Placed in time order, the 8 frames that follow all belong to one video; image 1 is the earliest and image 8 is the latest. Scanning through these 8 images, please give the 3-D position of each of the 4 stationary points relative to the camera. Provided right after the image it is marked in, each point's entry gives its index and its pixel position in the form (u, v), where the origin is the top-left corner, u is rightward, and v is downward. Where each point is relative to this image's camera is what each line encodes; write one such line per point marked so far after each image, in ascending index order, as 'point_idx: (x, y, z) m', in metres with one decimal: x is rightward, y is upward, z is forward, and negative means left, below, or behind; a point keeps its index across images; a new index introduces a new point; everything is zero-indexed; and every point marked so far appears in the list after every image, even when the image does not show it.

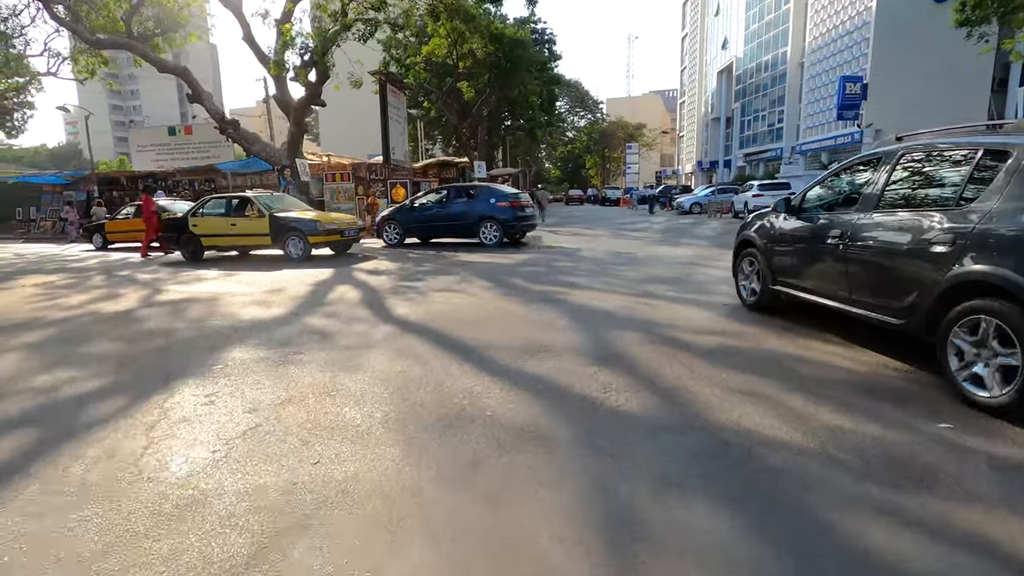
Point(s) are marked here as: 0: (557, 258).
0: (+1.0, +0.7, +12.4) m
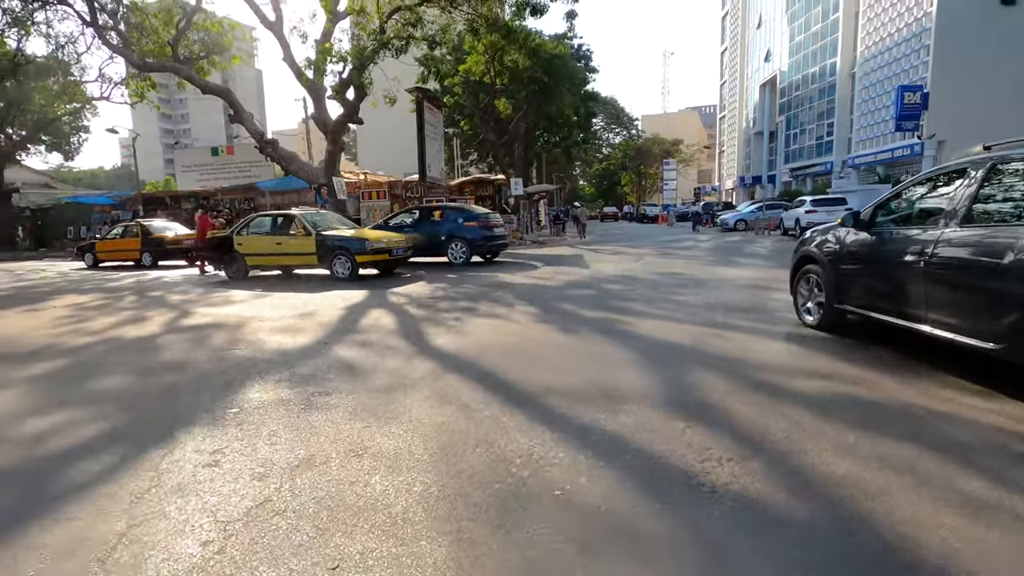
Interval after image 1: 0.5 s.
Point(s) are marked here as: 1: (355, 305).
0: (+1.9, +0.2, +11.4) m
1: (-2.6, -0.3, +9.2) m
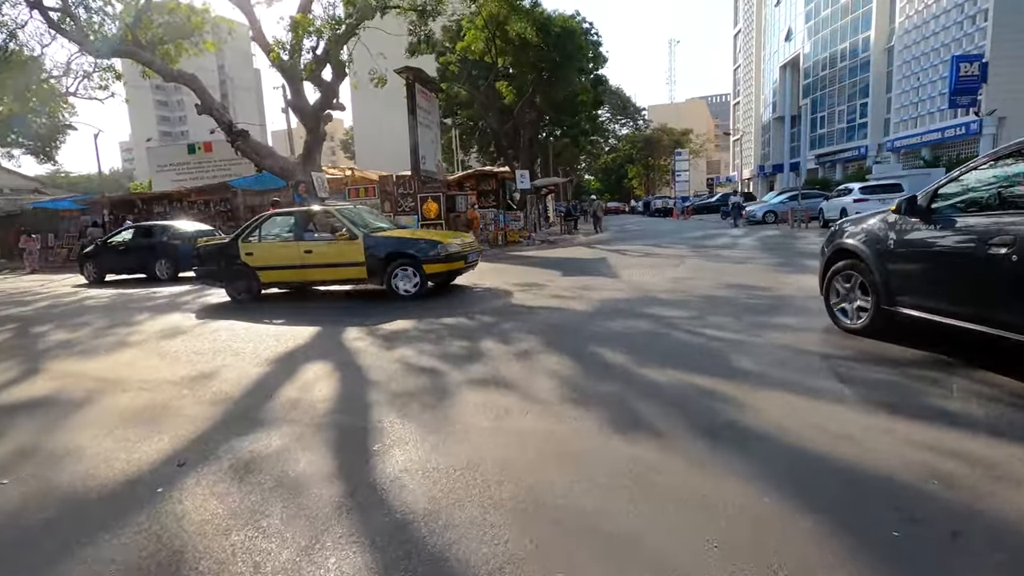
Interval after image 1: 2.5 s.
0: (+2.1, -0.2, +8.3) m
1: (-2.5, -0.7, +6.1) m
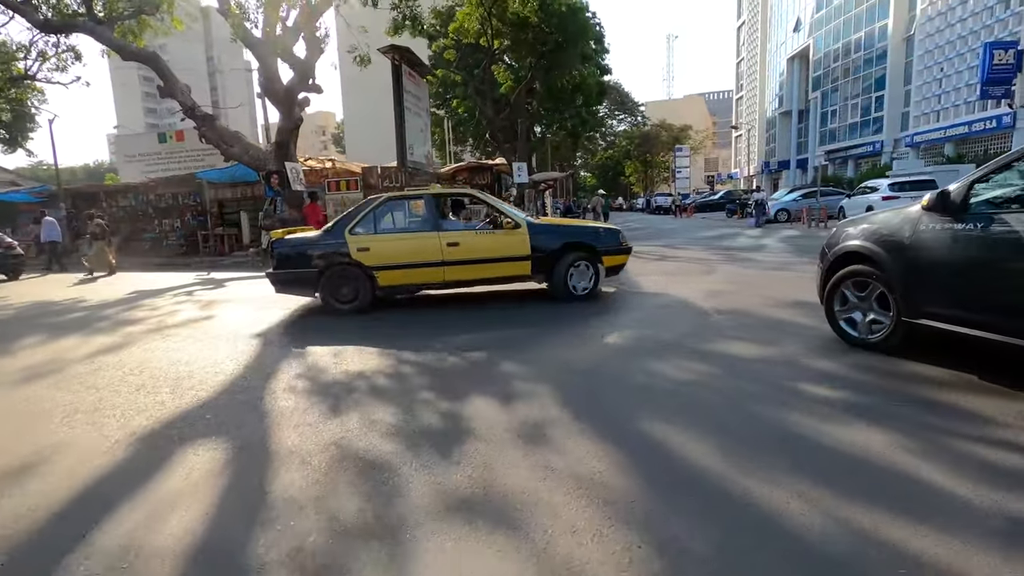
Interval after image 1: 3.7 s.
0: (+2.1, -0.4, +6.2) m
1: (-2.4, -1.0, +4.0) m
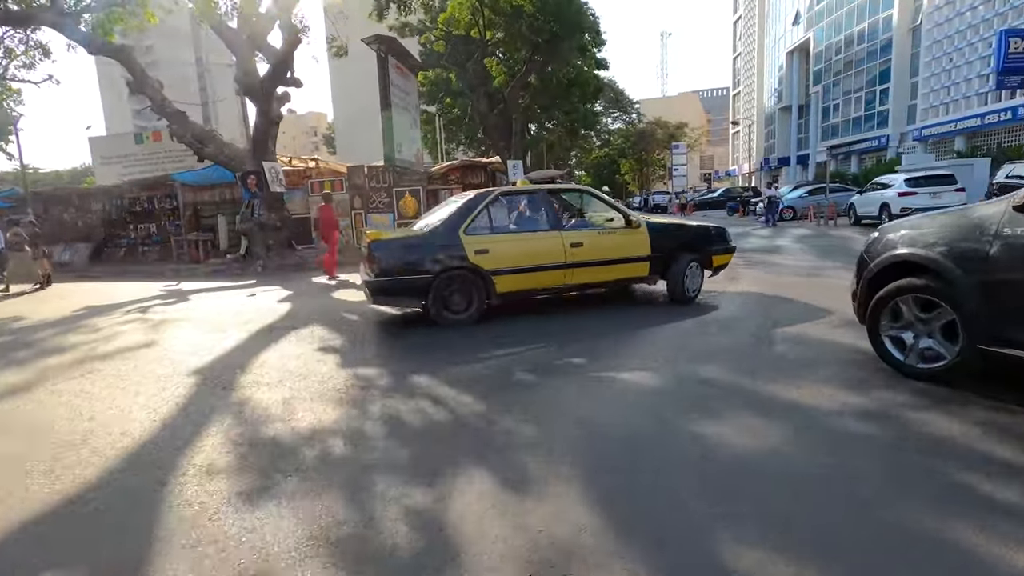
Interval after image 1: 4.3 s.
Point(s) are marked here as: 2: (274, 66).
0: (+2.1, -0.6, +4.9) m
1: (-2.4, -1.2, +2.7) m
2: (-7.2, +6.7, +16.3) m
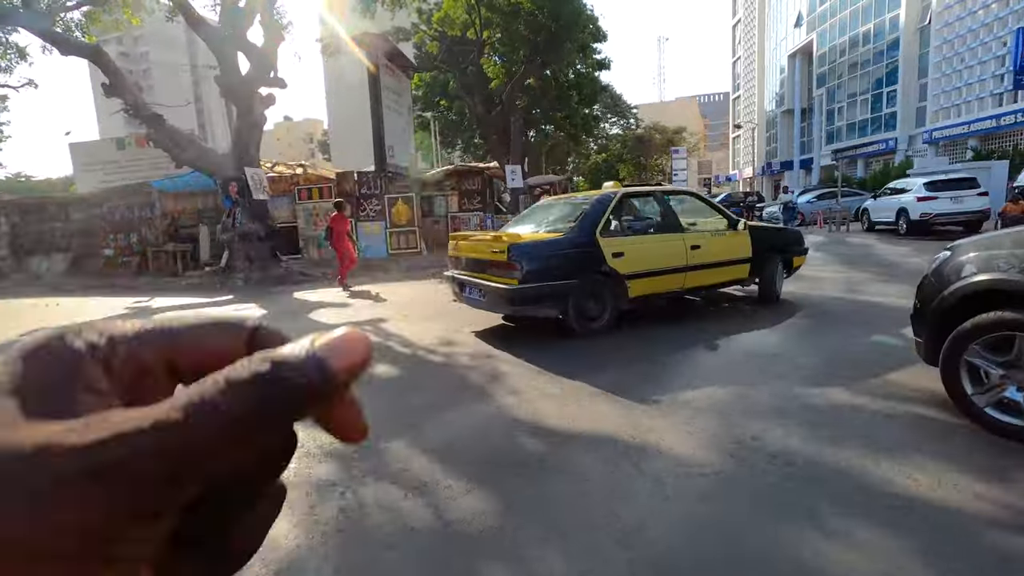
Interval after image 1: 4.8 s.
0: (+2.2, -0.9, +3.8) m
1: (-2.4, -1.5, +1.5) m
2: (-7.3, +6.3, +15.2) m
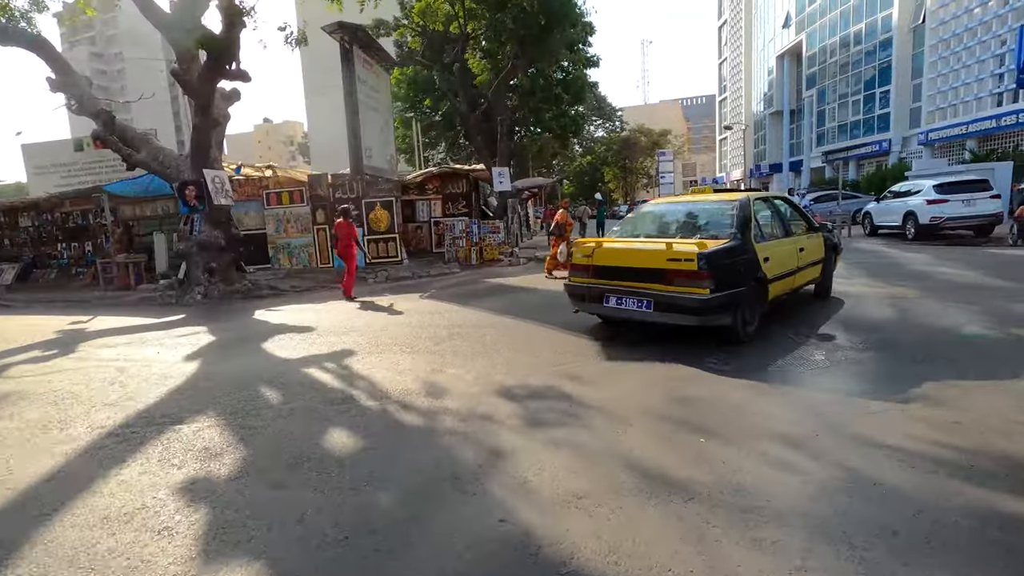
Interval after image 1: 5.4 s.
0: (+2.2, -1.1, +2.5) m
1: (-2.2, -1.8, +0.1) m
2: (-7.6, +5.9, +13.7) m
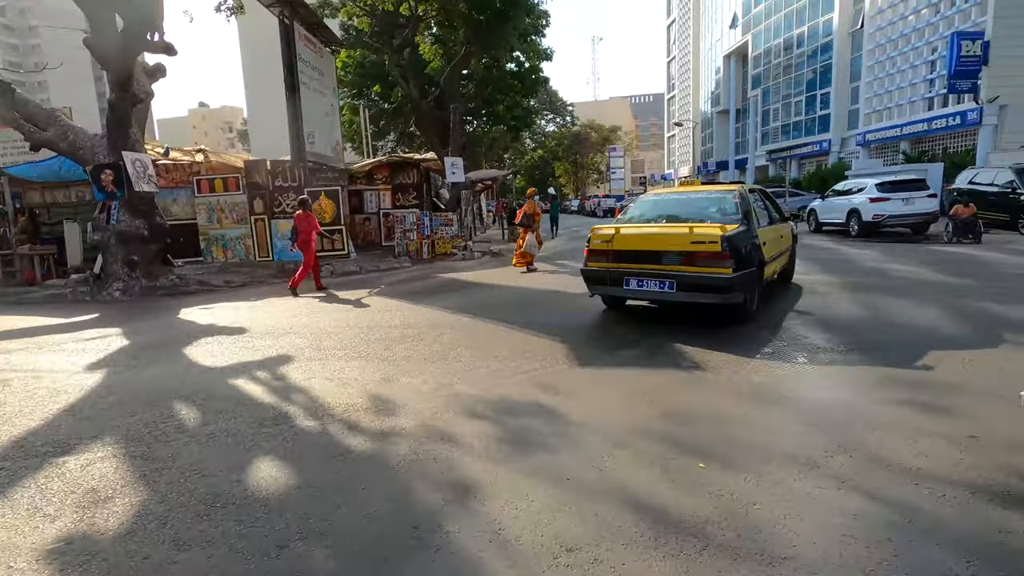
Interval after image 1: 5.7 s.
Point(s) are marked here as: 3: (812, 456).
0: (+2.2, -1.2, +2.1) m
1: (-2.1, -1.8, -0.7) m
2: (-8.6, +6.0, +12.2) m
3: (+1.9, -1.0, +3.3) m
